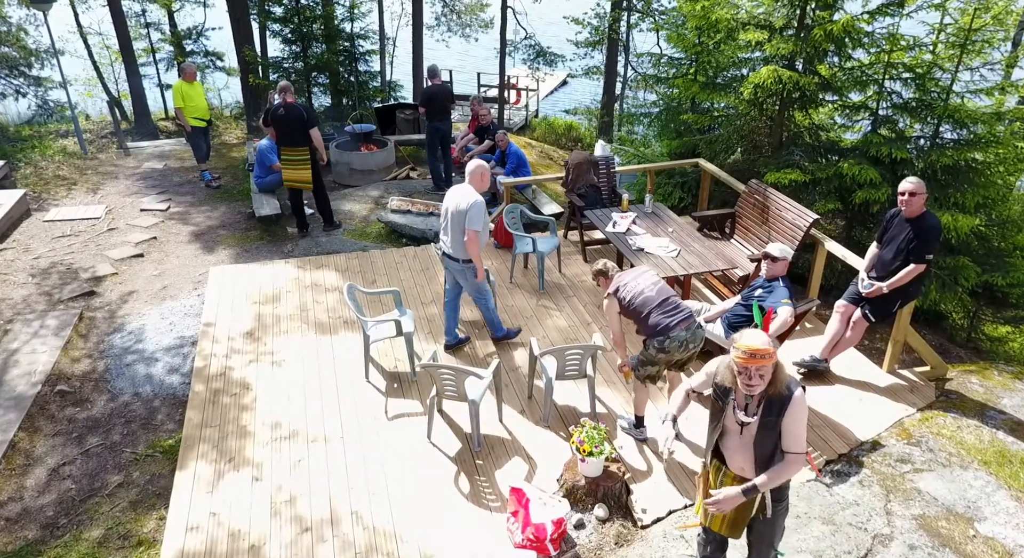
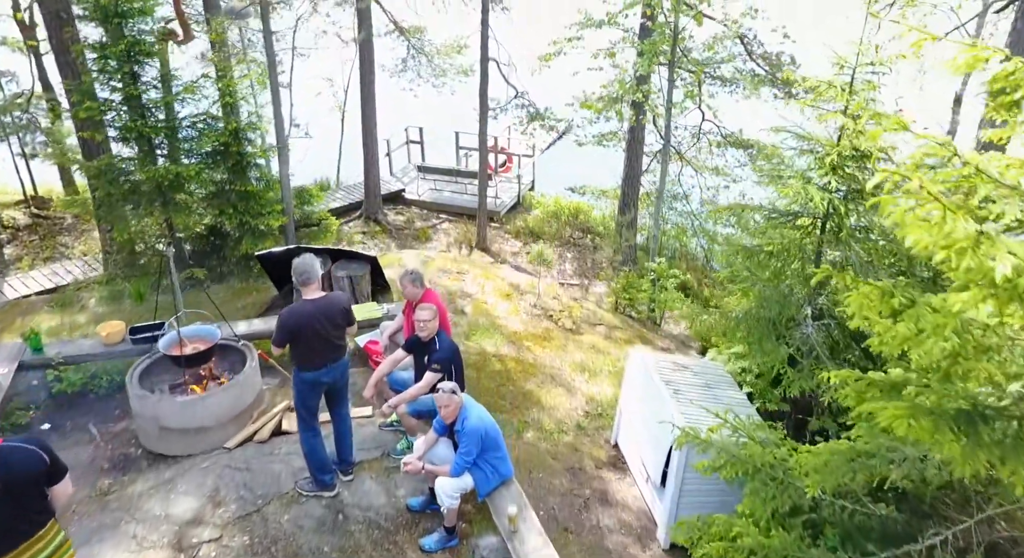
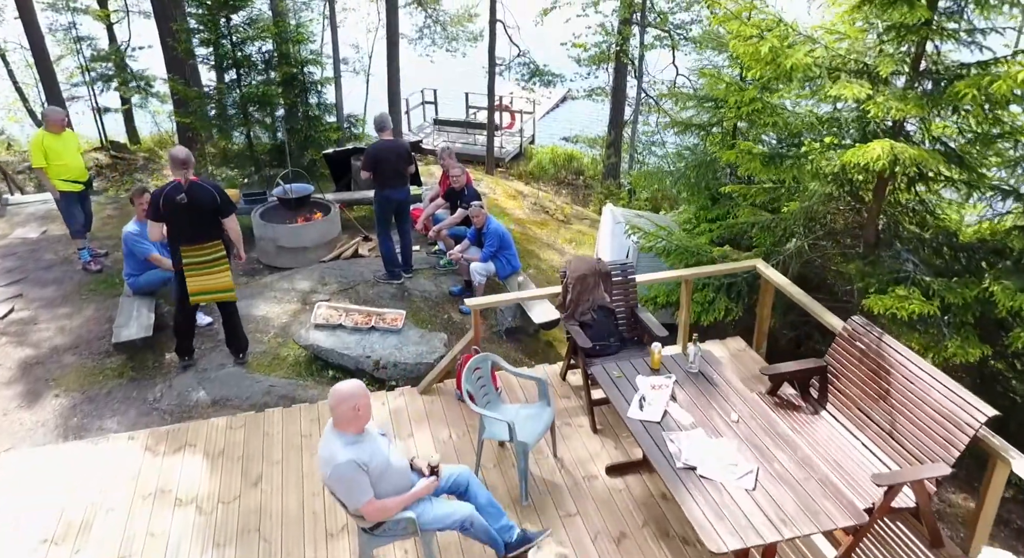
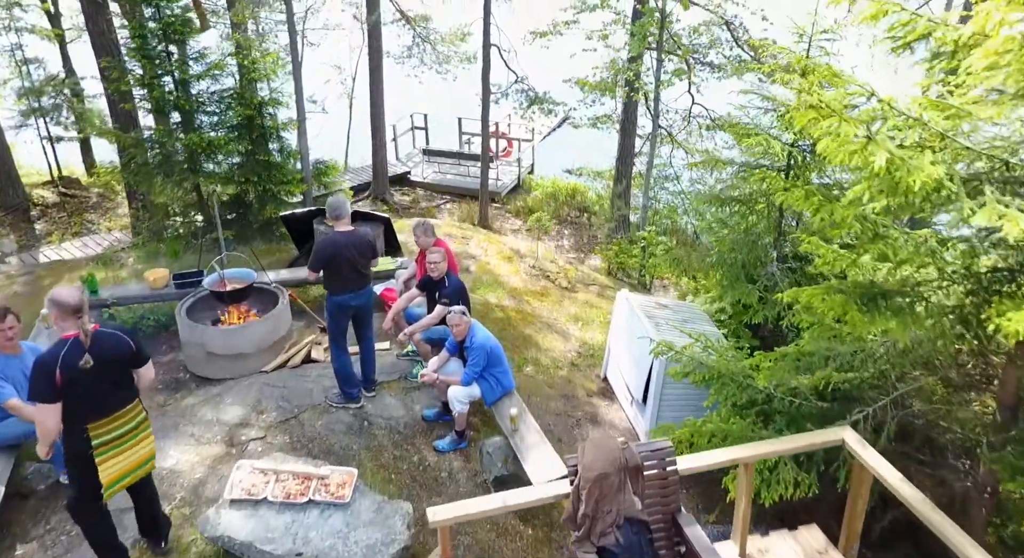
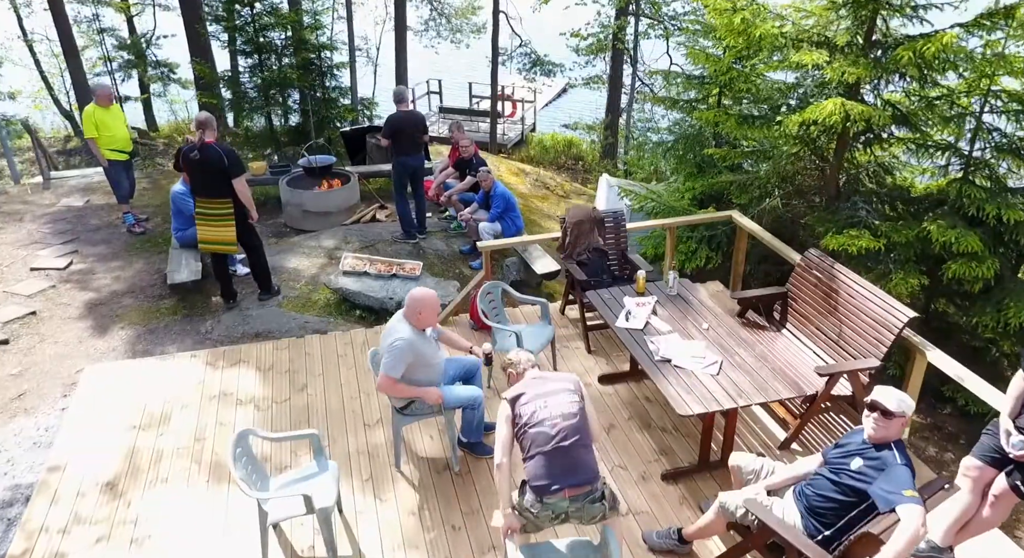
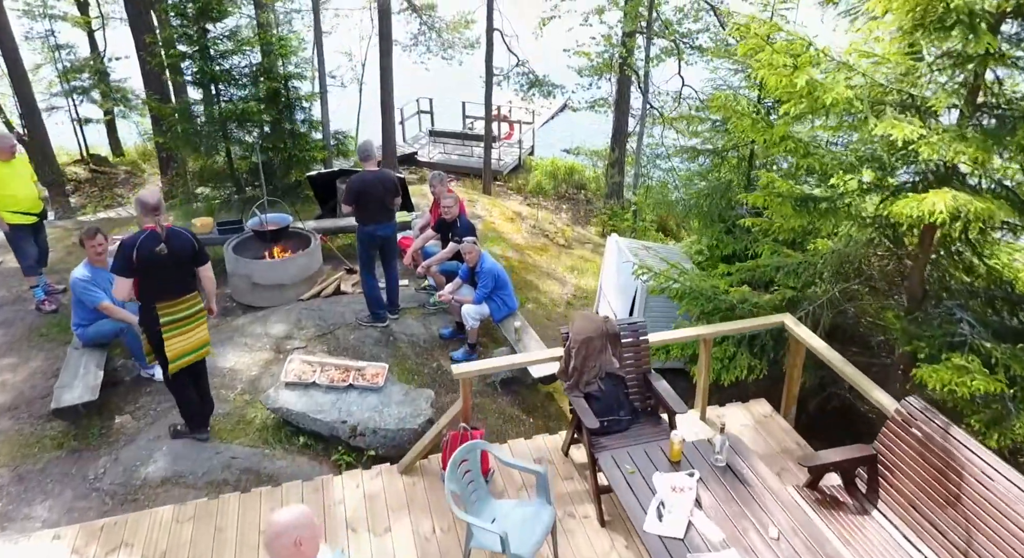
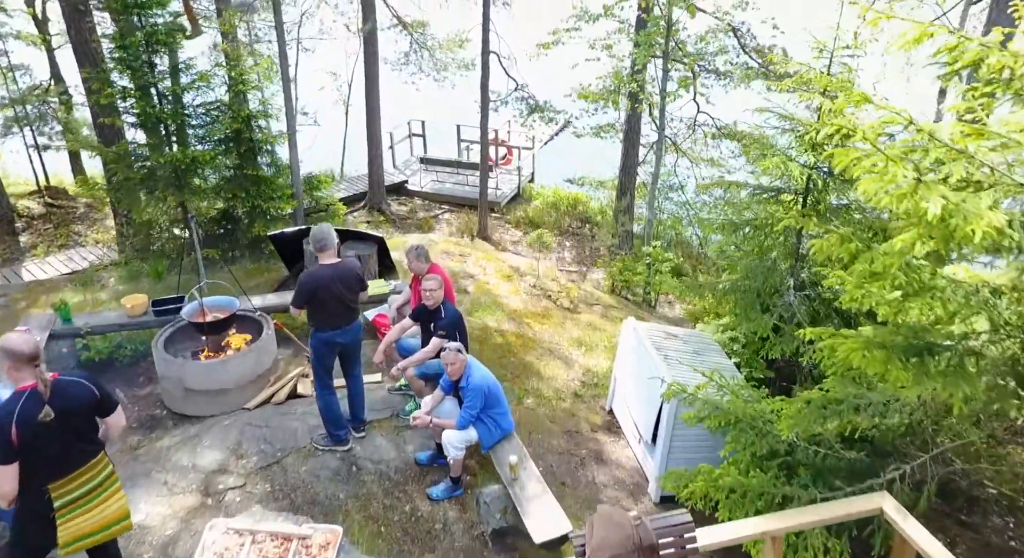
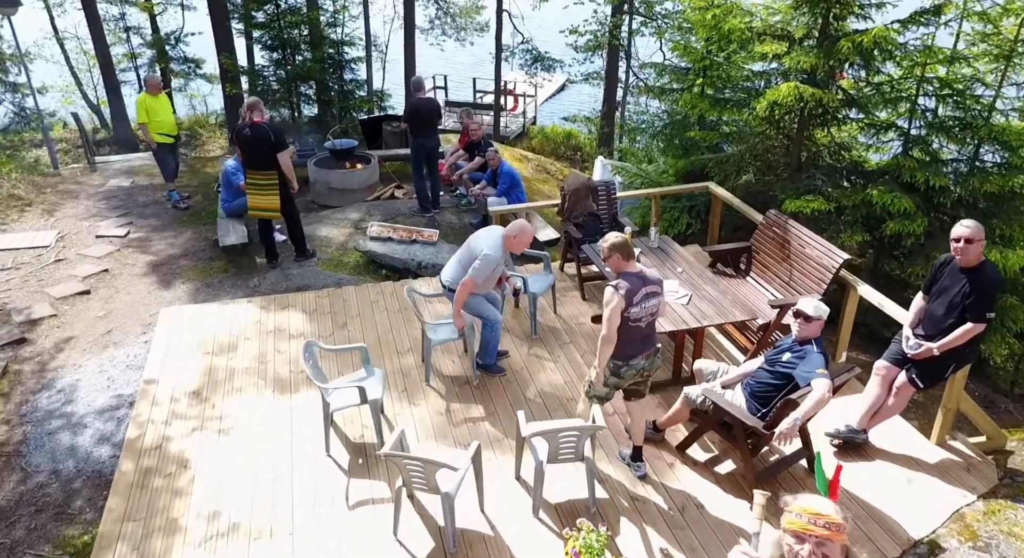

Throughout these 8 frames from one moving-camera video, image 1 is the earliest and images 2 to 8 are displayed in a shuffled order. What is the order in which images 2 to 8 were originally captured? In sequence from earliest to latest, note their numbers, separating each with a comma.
8, 5, 3, 6, 4, 7, 2
